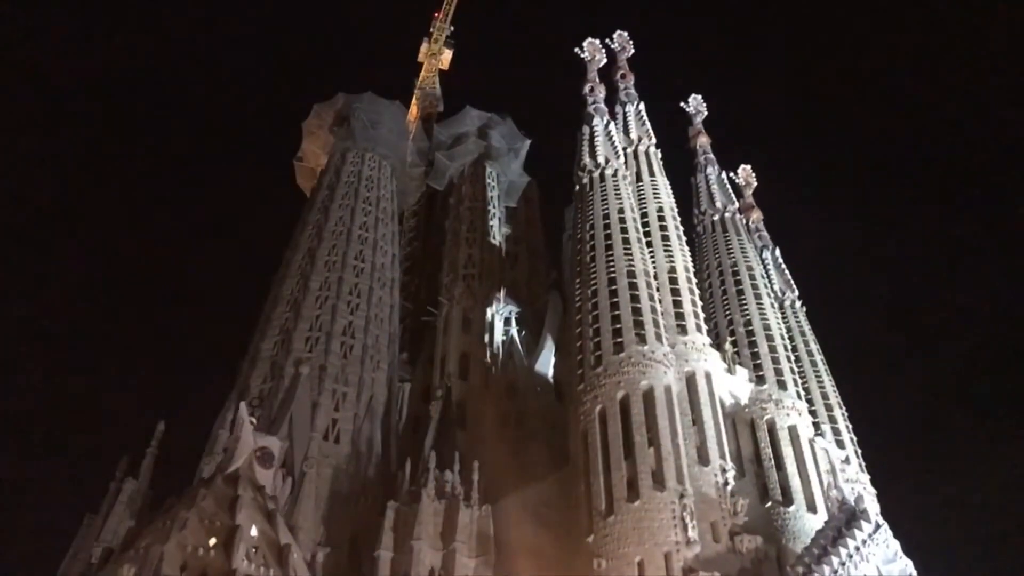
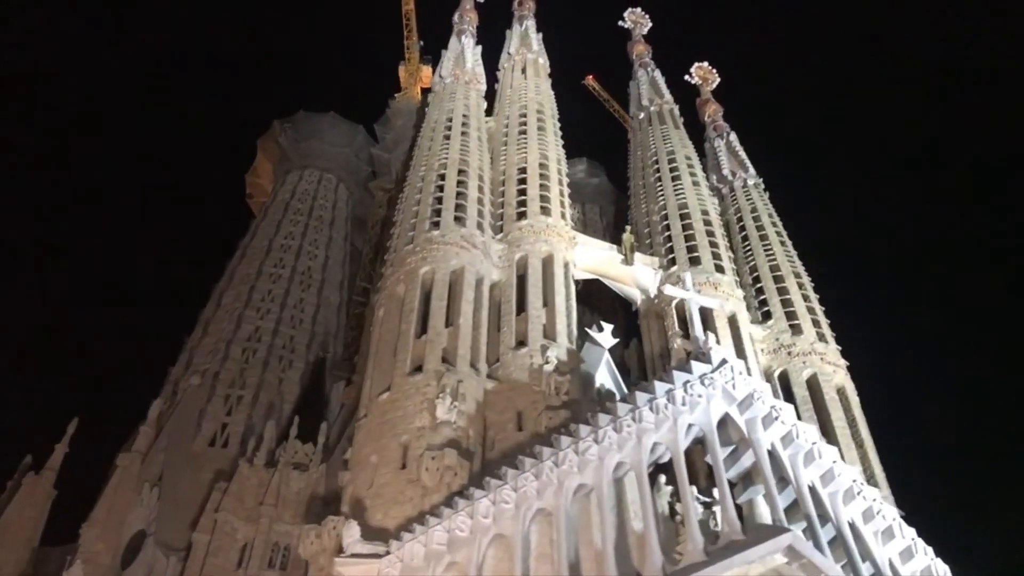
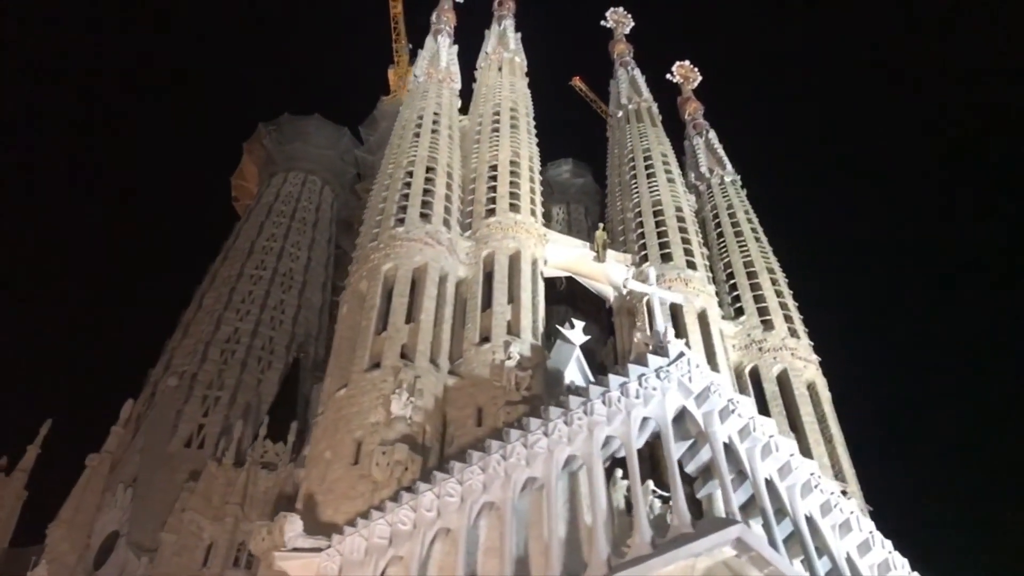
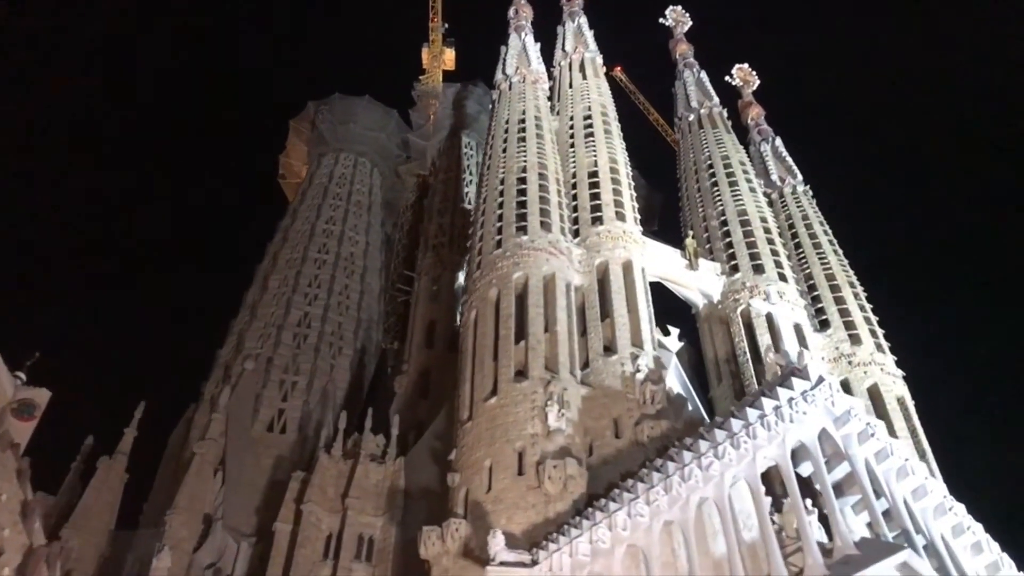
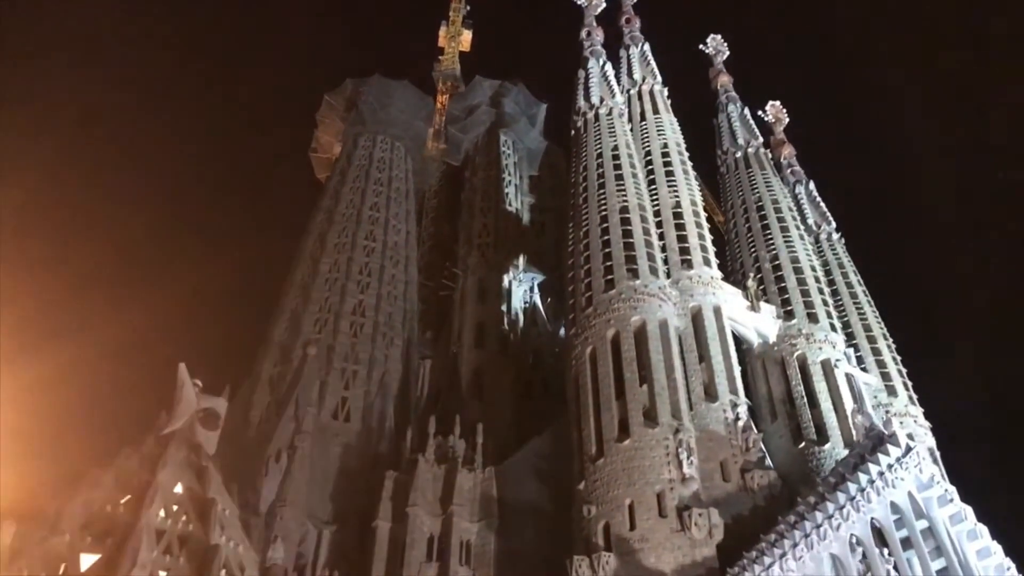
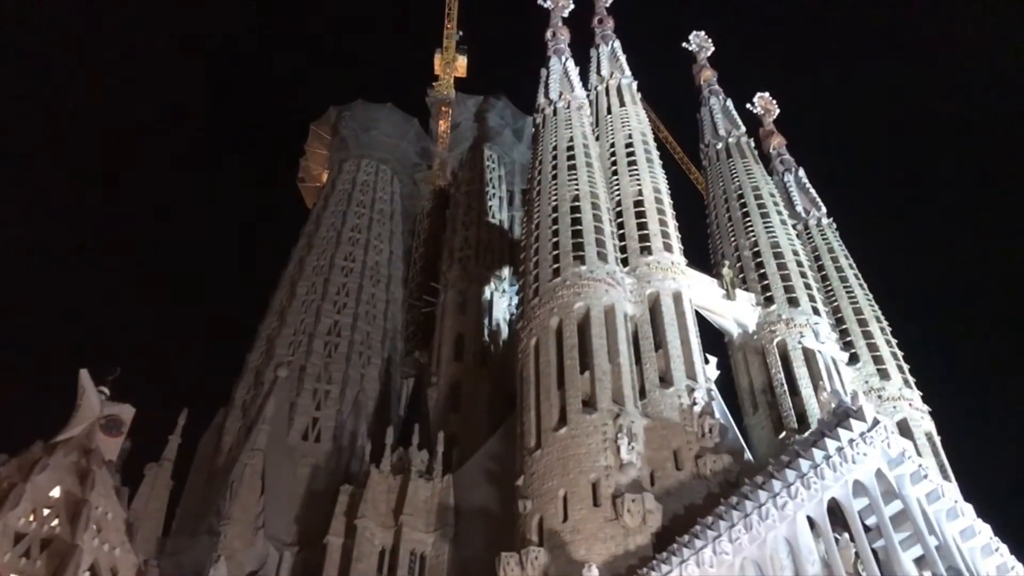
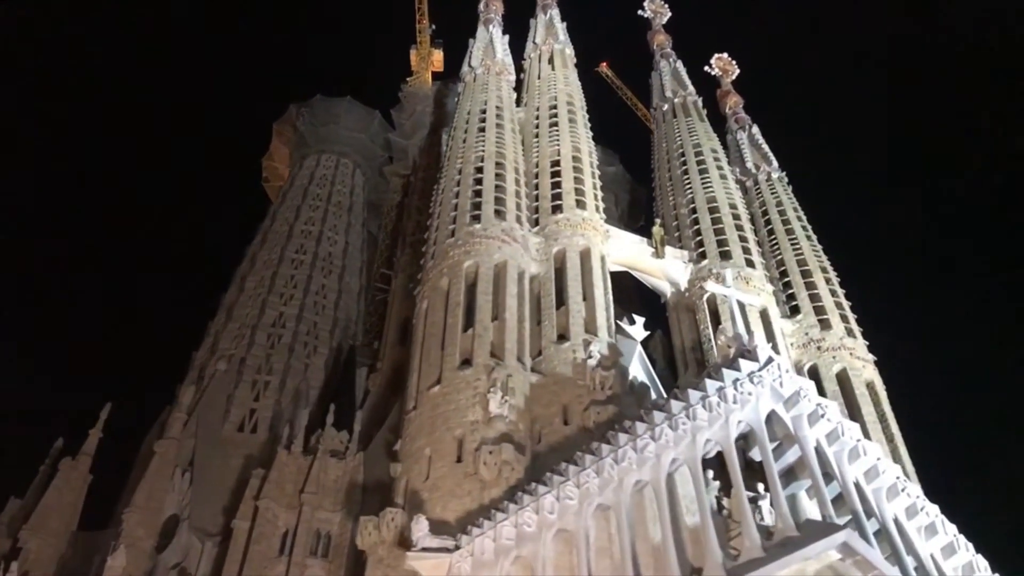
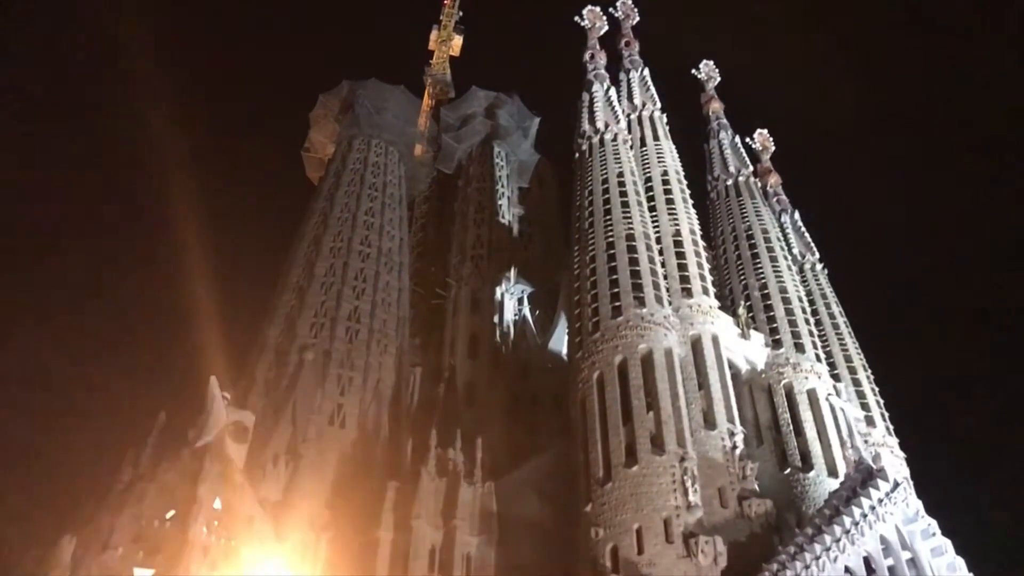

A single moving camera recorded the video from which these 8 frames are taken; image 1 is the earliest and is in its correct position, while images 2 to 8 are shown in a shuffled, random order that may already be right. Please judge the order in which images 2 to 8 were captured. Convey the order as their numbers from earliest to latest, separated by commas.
8, 5, 6, 4, 7, 2, 3
